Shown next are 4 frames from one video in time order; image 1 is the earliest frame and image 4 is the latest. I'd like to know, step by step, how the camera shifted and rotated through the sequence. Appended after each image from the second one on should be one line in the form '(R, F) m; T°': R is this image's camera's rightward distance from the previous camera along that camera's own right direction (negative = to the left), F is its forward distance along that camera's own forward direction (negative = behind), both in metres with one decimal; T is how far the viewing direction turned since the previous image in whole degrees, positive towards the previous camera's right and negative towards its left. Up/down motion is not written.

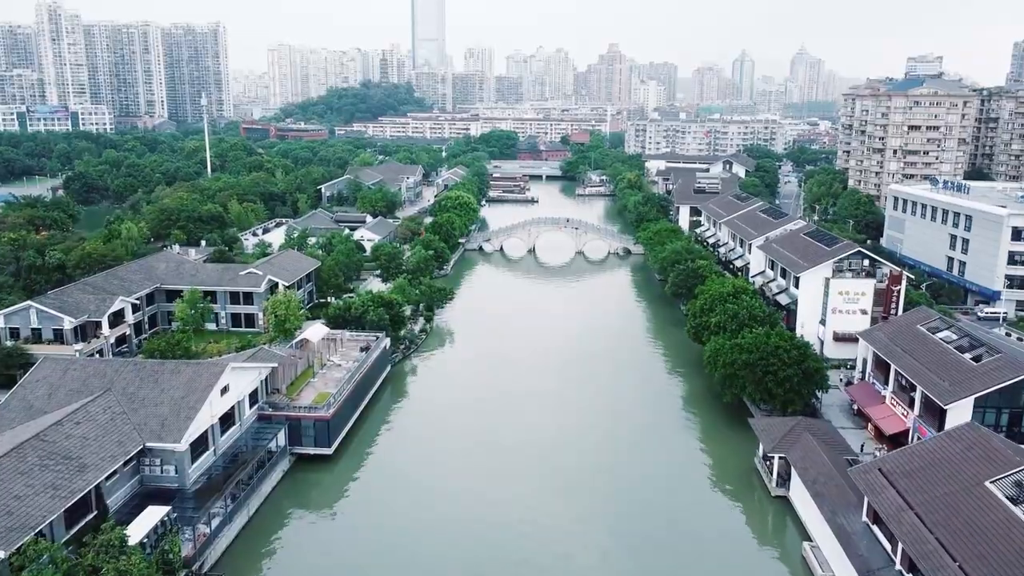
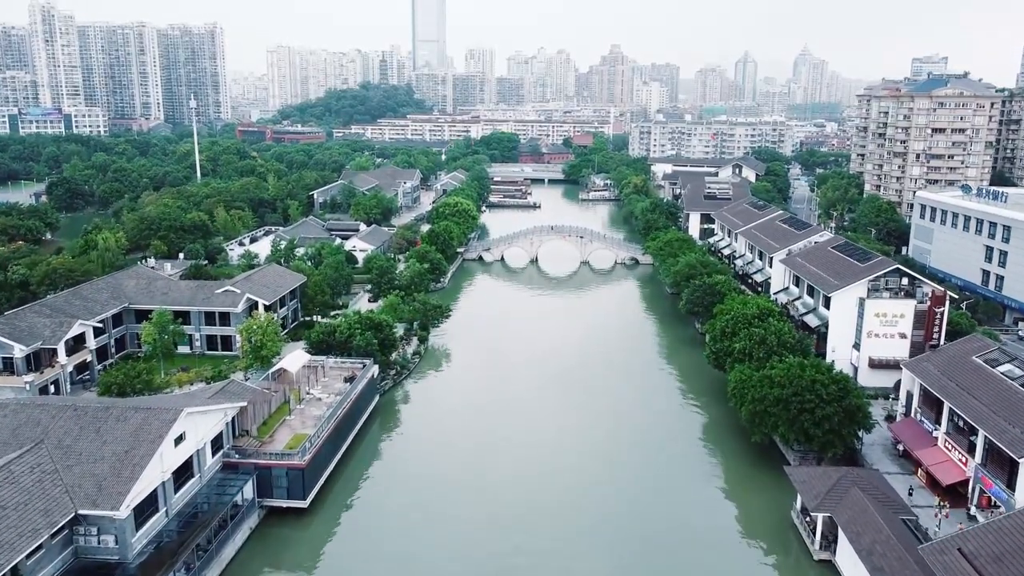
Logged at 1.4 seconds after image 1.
(0.0, +2.1) m; 0°
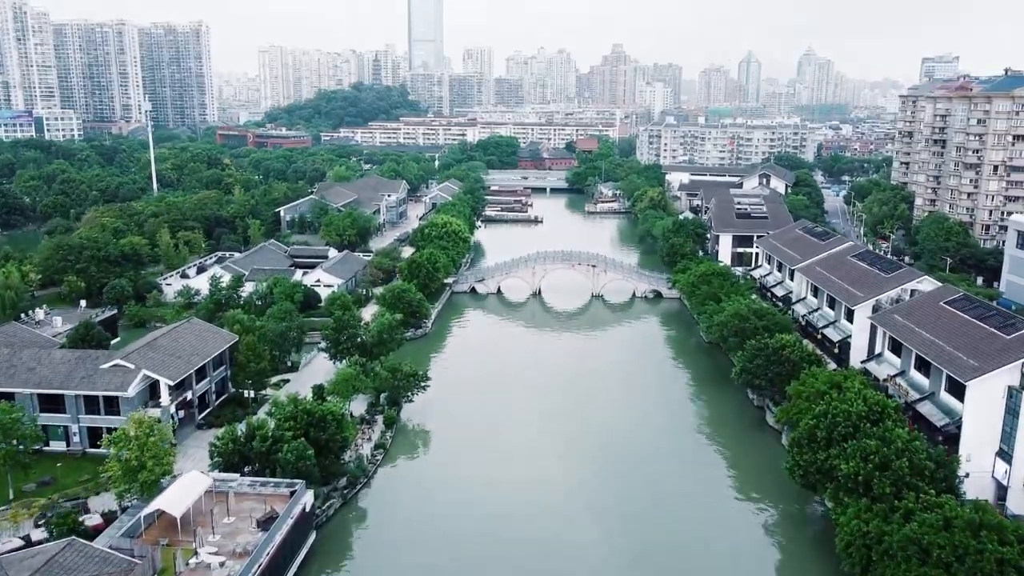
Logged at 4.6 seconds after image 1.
(+0.1, +6.3) m; 0°
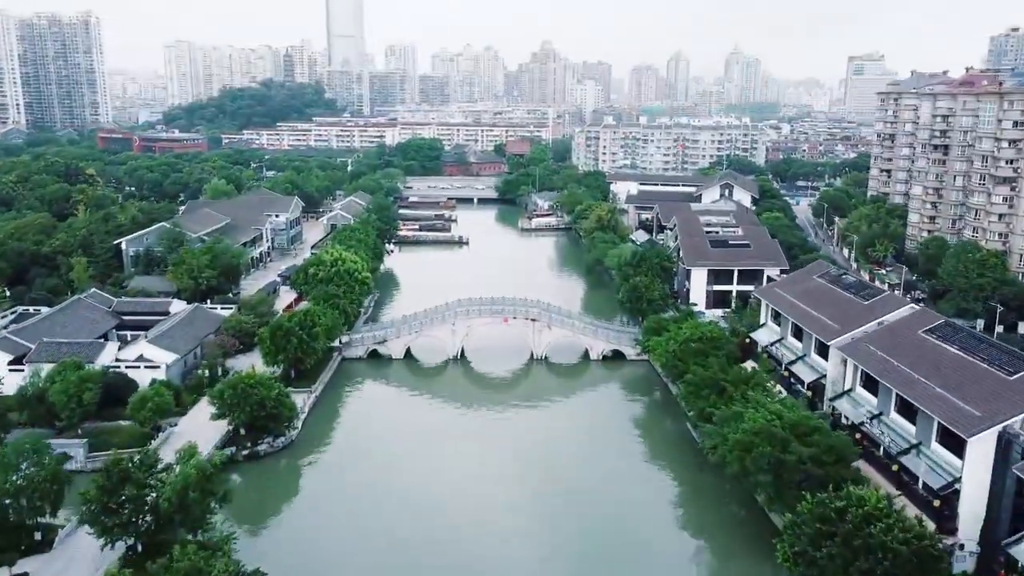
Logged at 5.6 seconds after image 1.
(+0.6, +8.2) m; +5°
